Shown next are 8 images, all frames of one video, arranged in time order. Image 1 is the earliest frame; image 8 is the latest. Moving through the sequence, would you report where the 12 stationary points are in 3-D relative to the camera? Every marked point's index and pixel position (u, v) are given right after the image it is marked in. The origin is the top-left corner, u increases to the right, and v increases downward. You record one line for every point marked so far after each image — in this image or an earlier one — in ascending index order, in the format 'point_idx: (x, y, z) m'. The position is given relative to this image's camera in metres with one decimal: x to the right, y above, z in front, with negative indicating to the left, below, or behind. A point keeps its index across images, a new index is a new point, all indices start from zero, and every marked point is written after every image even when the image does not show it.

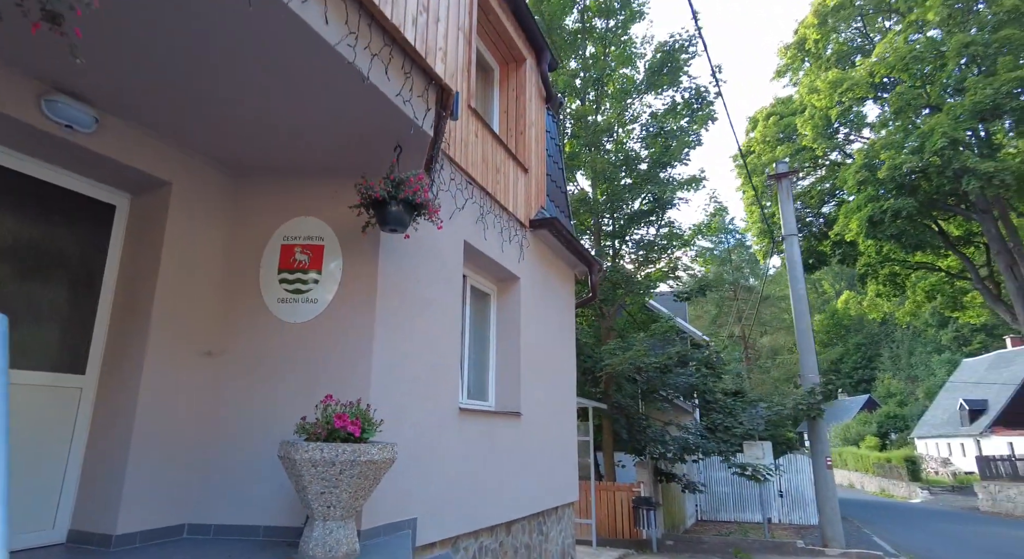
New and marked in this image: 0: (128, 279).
0: (-2.4, 0.0, +3.8) m
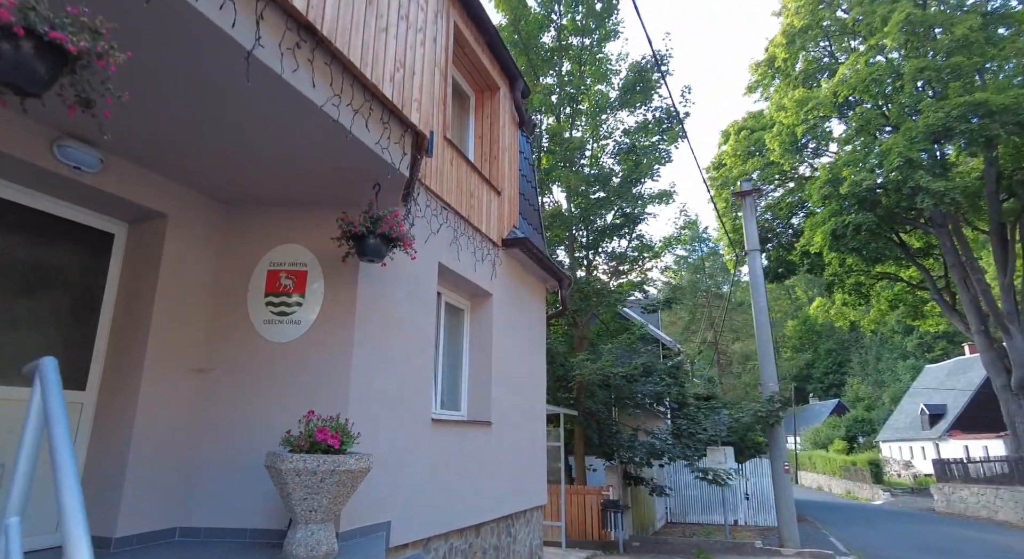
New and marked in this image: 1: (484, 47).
0: (-2.7, -0.1, +4.1) m
1: (-0.4, +2.9, +7.2) m
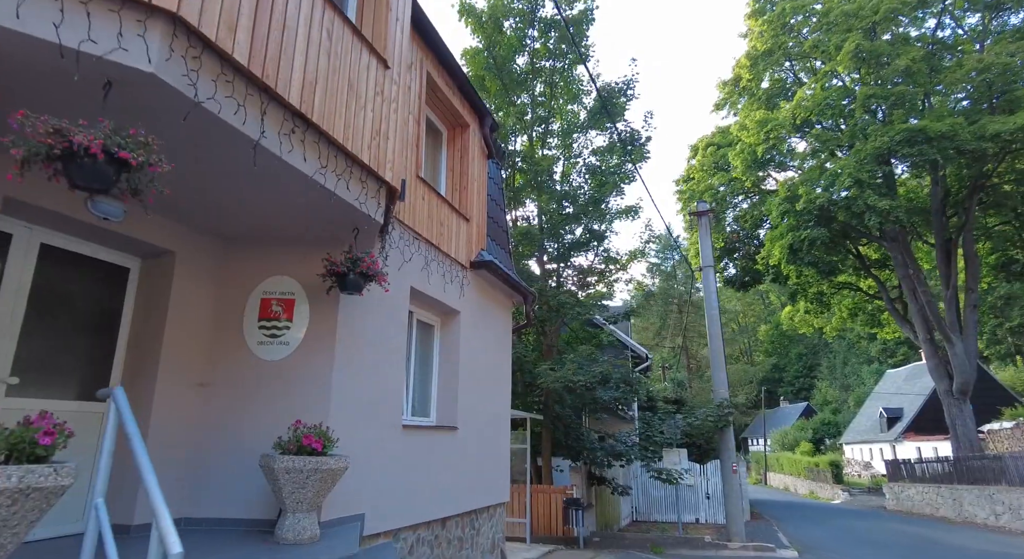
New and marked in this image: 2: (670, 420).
0: (-3.0, -0.4, +4.9) m
1: (-0.8, +2.6, +8.0) m
2: (+3.8, -3.4, +14.4) m
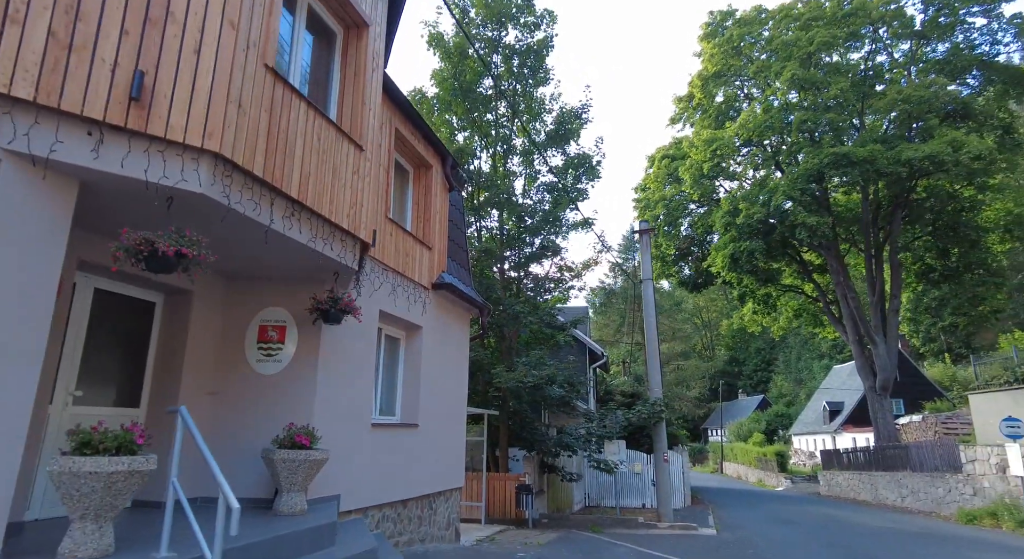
0: (-3.6, -0.7, +6.2) m
1: (-1.5, +2.3, +9.4) m
2: (+2.7, -3.7, +16.1) m
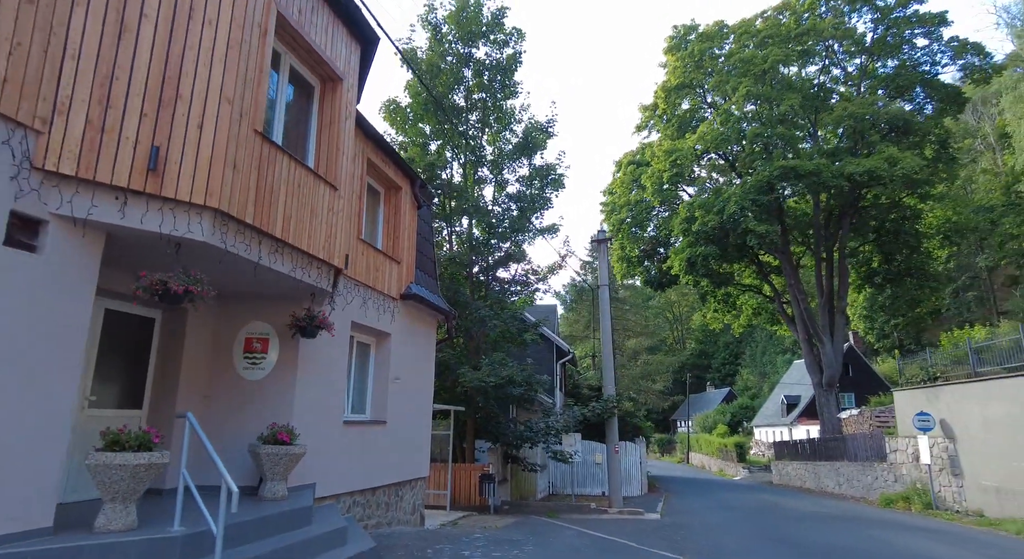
0: (-4.2, -0.9, +7.2) m
1: (-2.2, +2.1, +10.5) m
2: (+1.7, -3.8, +17.3) m
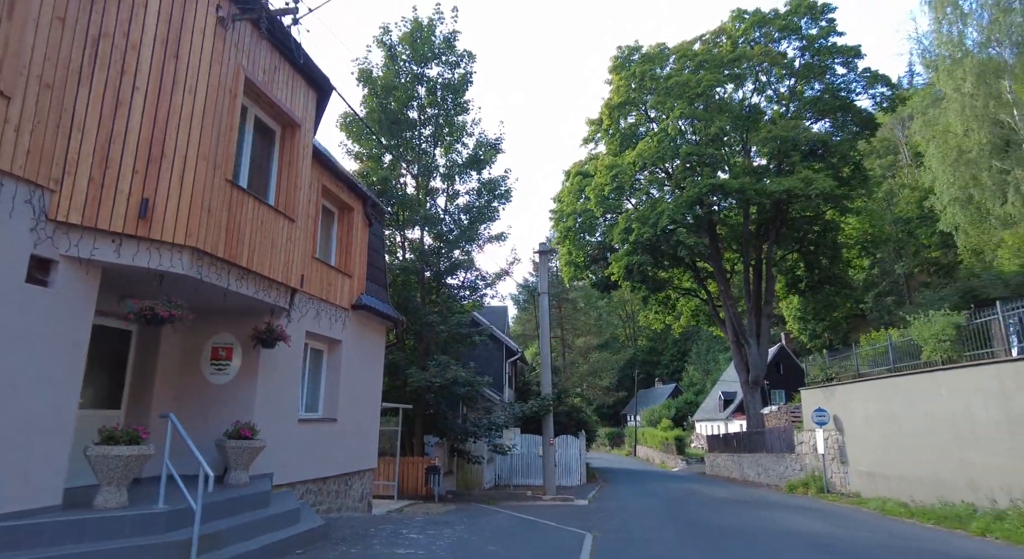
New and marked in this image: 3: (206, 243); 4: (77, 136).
0: (-5.2, -1.2, +8.3) m
1: (-3.4, +1.8, +11.7) m
2: (0.0, -4.1, +18.8) m
3: (-3.5, +0.4, +6.8) m
4: (-4.3, +1.4, +5.9) m
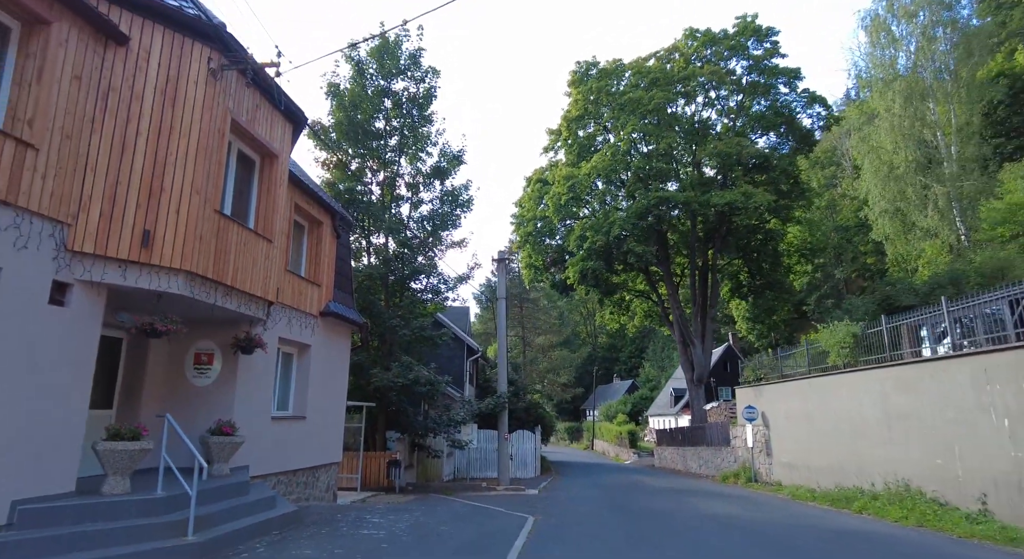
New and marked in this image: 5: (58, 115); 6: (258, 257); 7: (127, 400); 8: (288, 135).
0: (-6.0, -1.4, +9.3) m
1: (-4.3, +1.6, +12.8) m
2: (-1.4, -4.2, +20.1) m
3: (-4.1, +0.2, +7.9) m
4: (-4.9, +1.2, +6.9) m
5: (-5.0, +1.8, +6.5) m
6: (-4.0, +0.3, +9.4) m
7: (-6.0, -1.9, +9.2) m
8: (-3.9, +2.5, +10.2) m
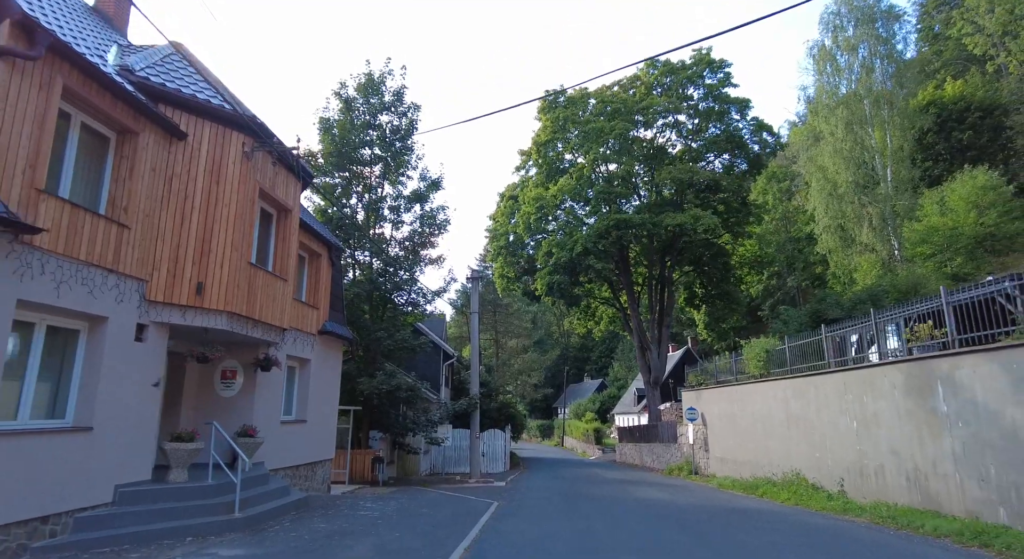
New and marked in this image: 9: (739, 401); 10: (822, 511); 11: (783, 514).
0: (-6.6, -2.0, +11.5) m
1: (-5.0, +1.0, +15.0) m
2: (-2.5, -4.8, +22.5) m
3: (-4.7, -0.5, +10.2) m
4: (-5.4, +0.5, +9.1) m
5: (-5.5, +1.2, +8.8) m
6: (-4.6, -0.3, +11.7) m
7: (-6.6, -2.5, +11.5) m
8: (-4.5, +1.9, +12.5) m
9: (+7.0, -3.8, +18.4) m
10: (+5.9, -4.4, +11.4) m
11: (+5.2, -4.6, +11.5) m
